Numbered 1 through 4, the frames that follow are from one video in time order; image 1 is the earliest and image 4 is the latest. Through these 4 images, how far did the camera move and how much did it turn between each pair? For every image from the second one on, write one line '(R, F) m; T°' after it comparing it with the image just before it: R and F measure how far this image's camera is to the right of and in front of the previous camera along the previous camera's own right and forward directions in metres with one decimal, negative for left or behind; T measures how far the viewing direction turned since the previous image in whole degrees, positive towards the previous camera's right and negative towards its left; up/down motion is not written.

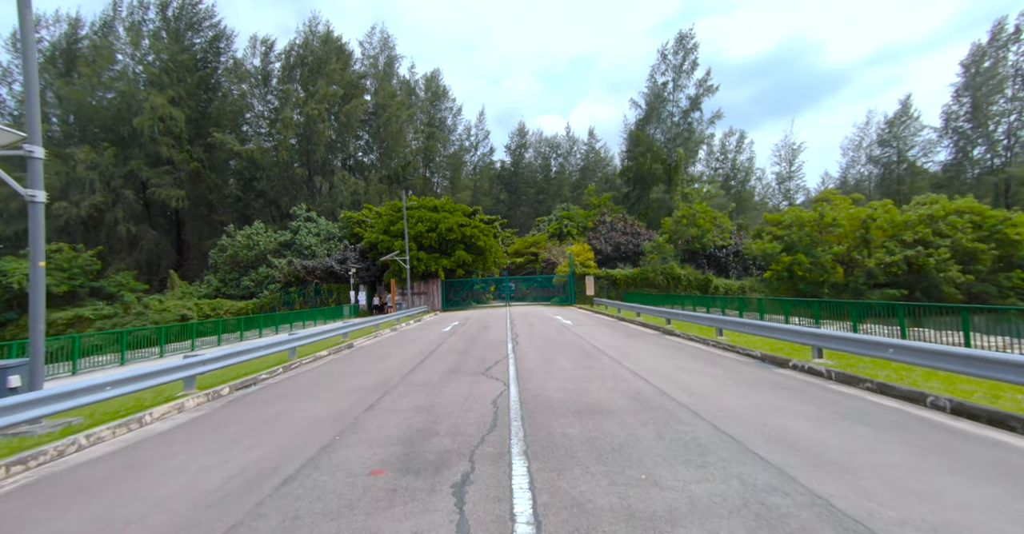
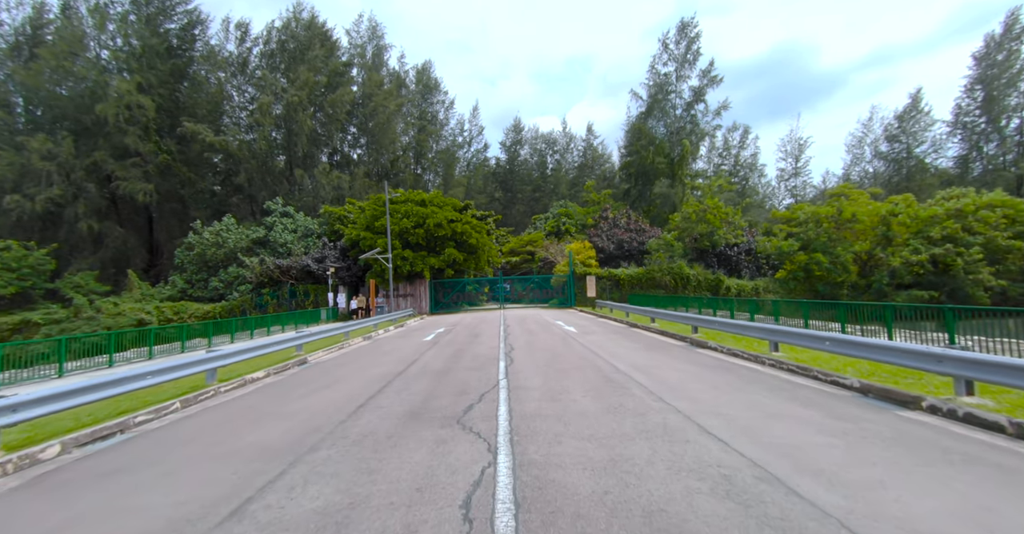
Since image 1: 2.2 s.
(0.0, +2.6) m; +1°
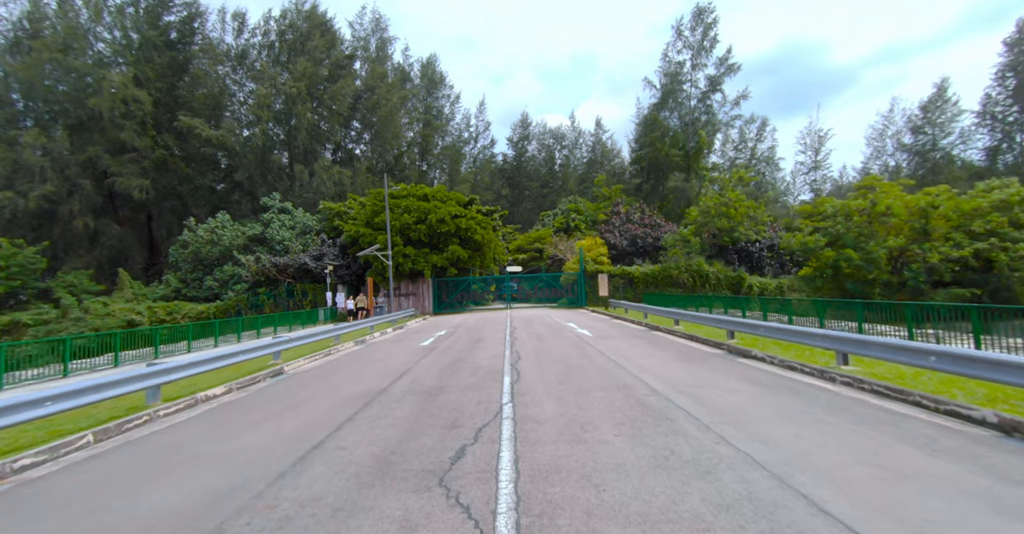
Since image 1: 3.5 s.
(0.0, +1.5) m; -1°
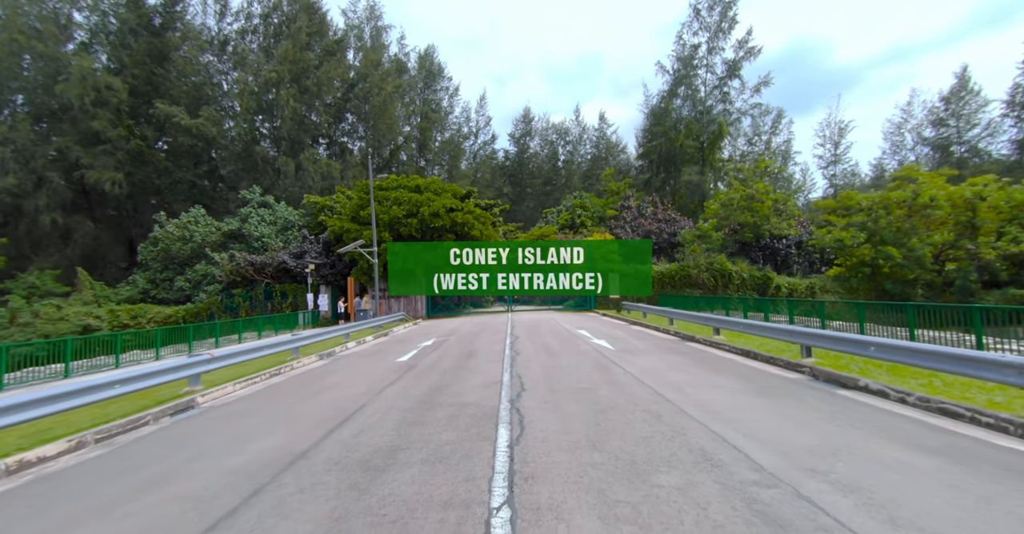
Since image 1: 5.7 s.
(0.0, +2.6) m; 0°
